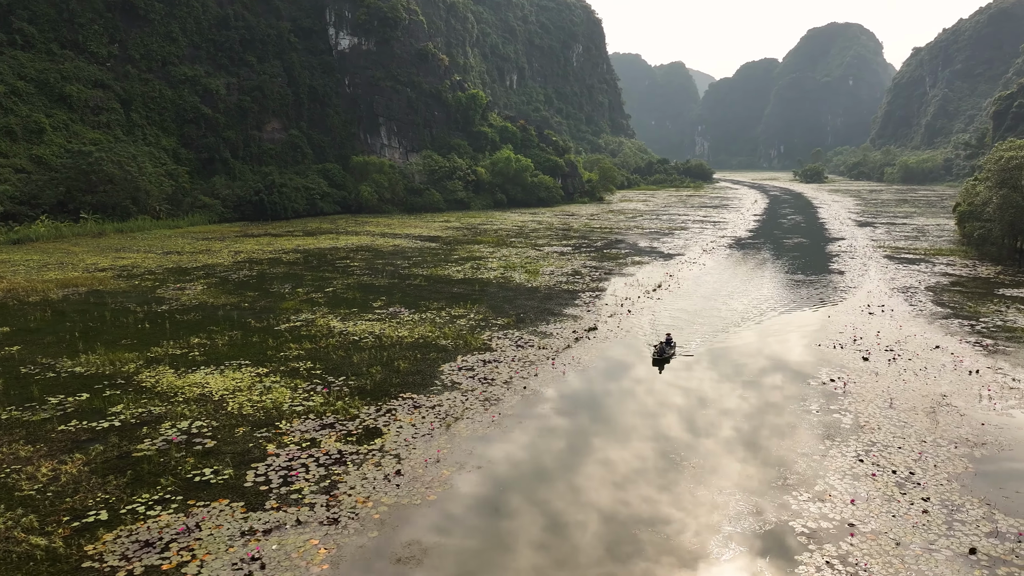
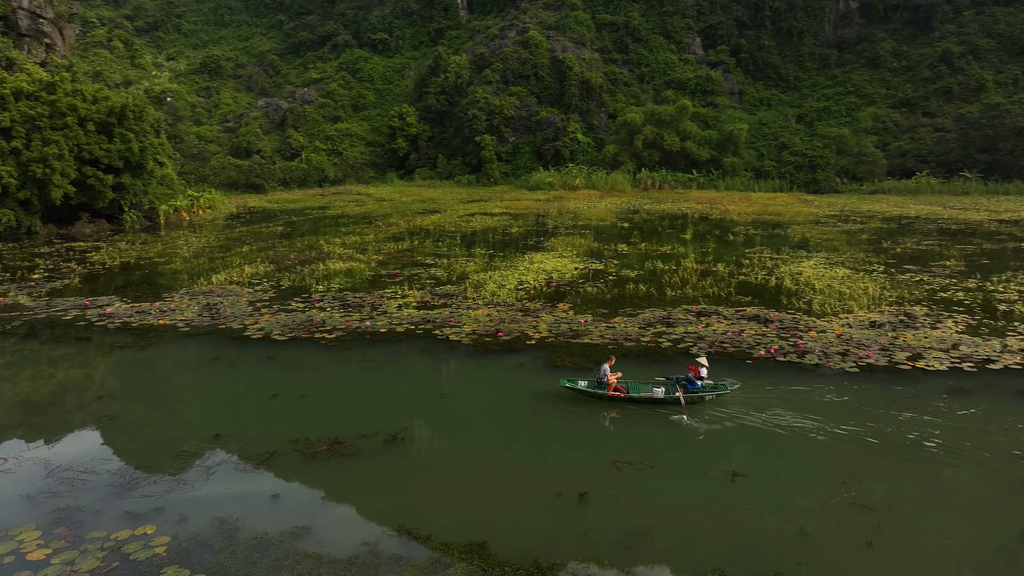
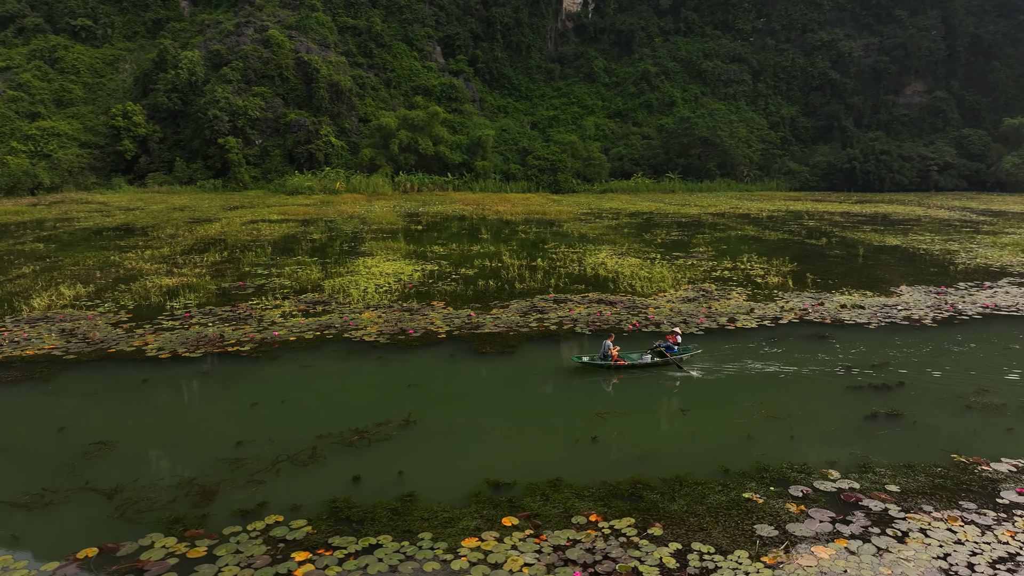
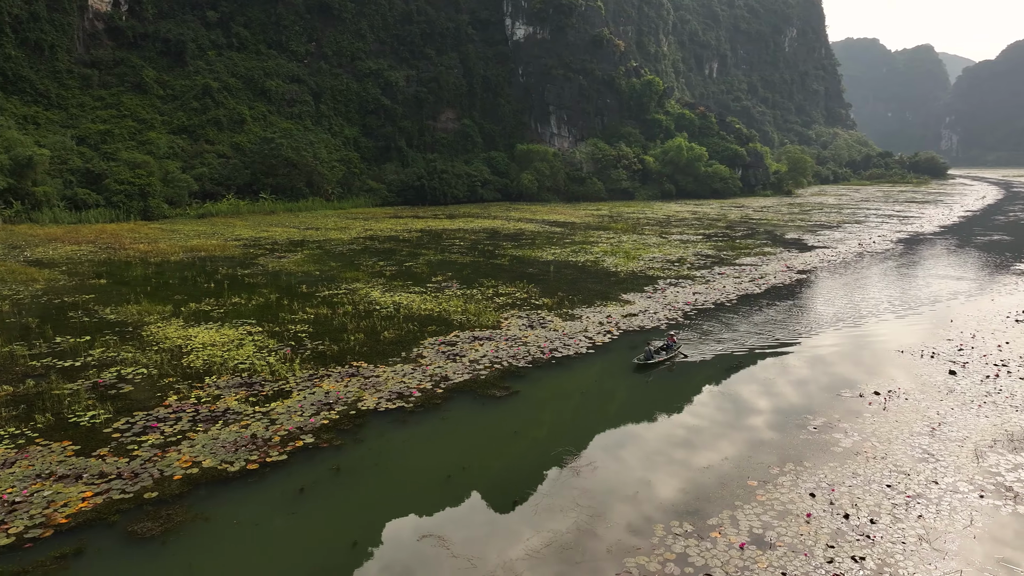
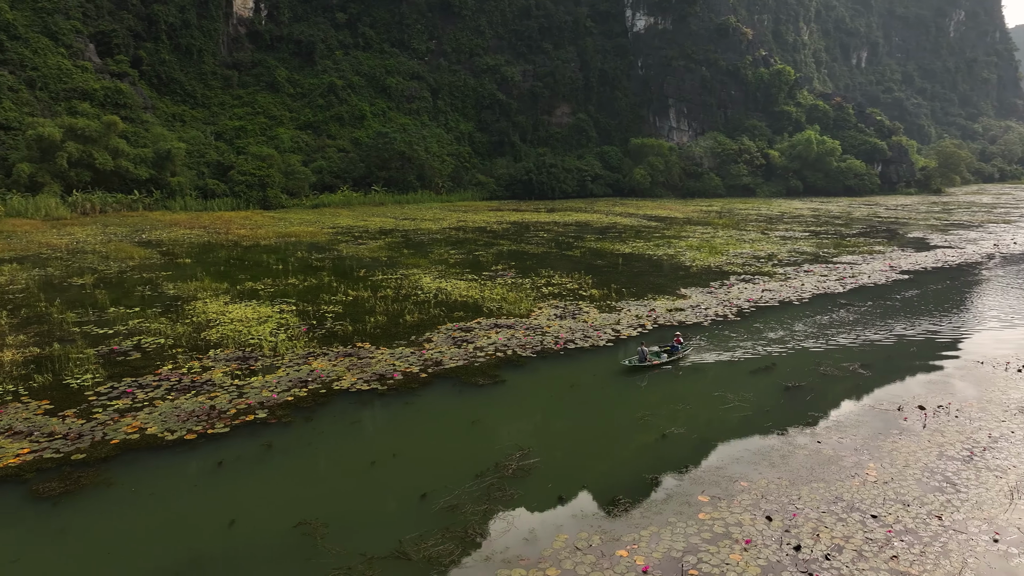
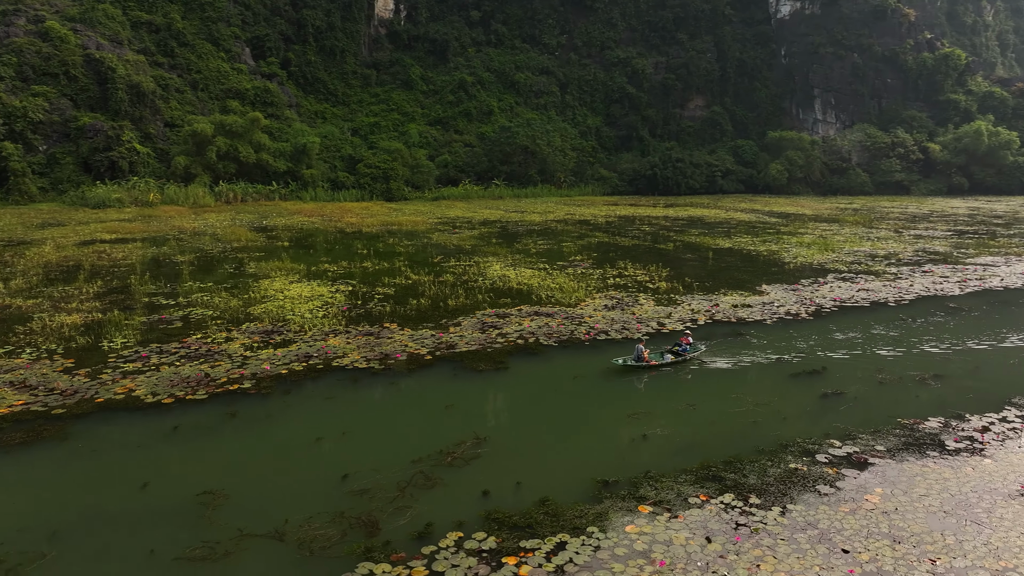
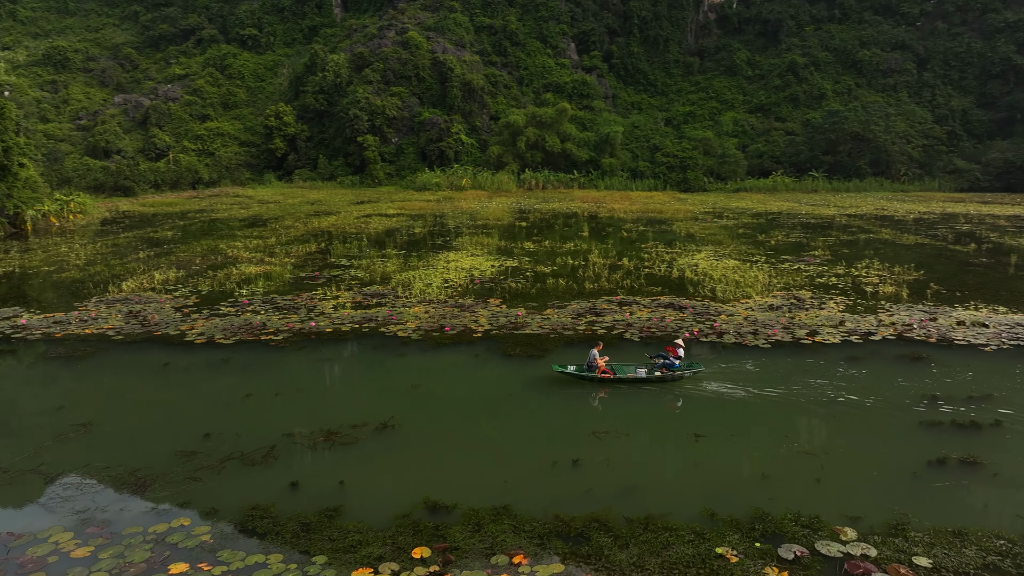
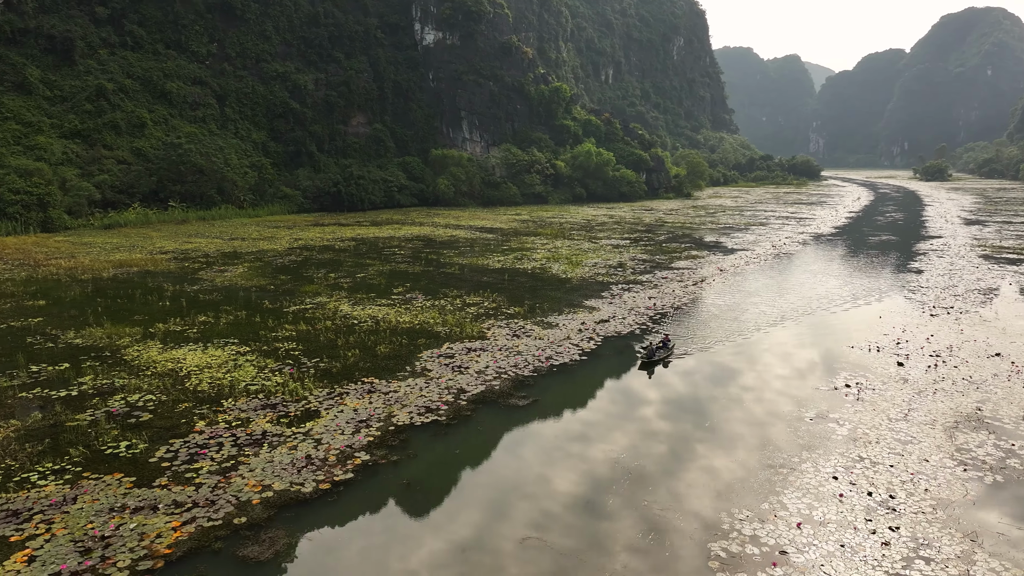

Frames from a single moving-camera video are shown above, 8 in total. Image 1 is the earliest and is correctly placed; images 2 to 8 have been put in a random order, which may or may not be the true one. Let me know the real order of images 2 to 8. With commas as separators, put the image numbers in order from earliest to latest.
8, 4, 5, 6, 3, 7, 2
